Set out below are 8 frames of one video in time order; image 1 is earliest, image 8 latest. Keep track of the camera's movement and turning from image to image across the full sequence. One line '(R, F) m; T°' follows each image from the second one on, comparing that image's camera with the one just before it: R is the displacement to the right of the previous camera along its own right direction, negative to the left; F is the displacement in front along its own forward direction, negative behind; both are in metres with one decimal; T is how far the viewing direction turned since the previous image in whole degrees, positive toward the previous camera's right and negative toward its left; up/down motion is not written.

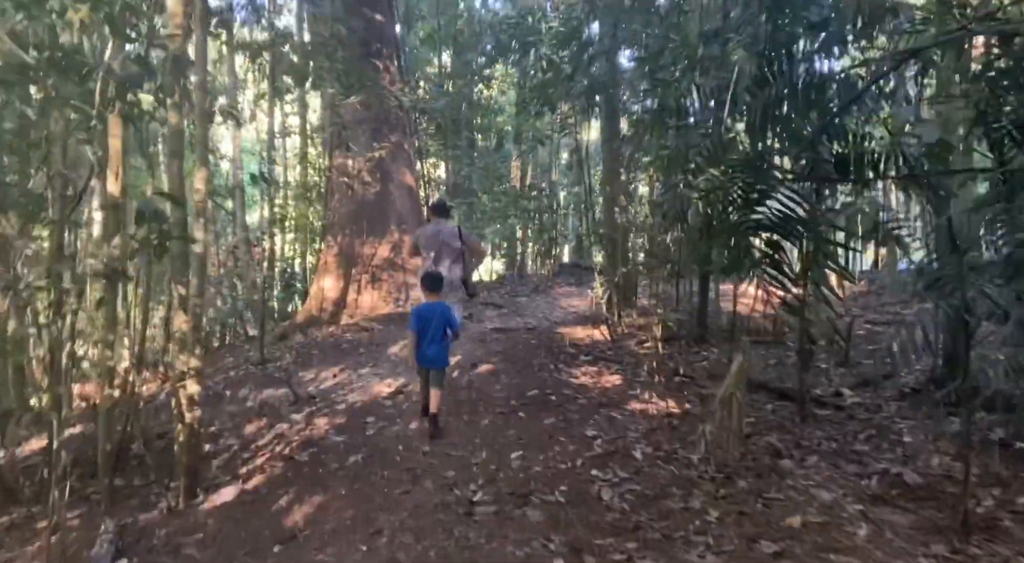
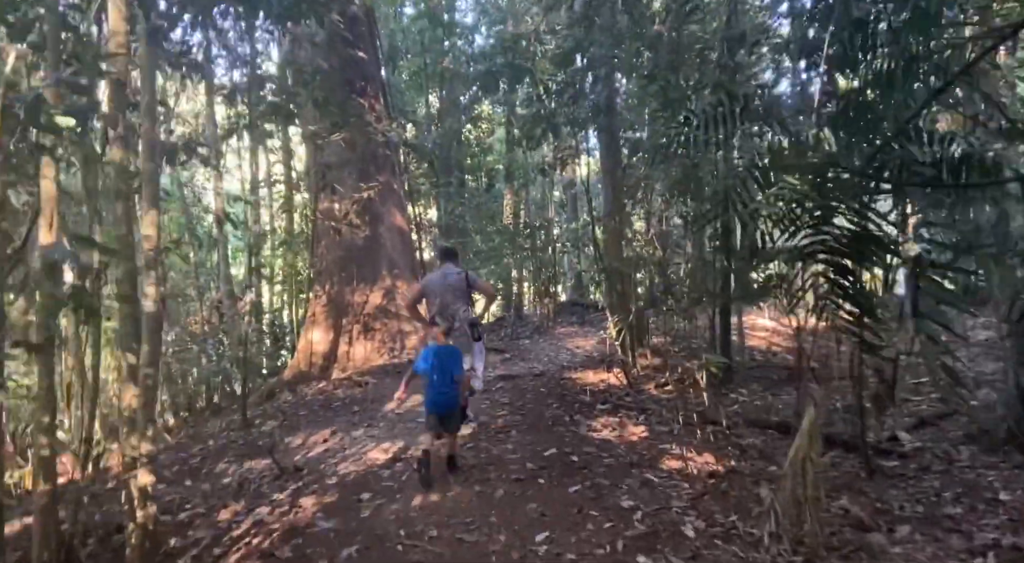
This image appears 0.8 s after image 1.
(-0.1, +0.5) m; +1°
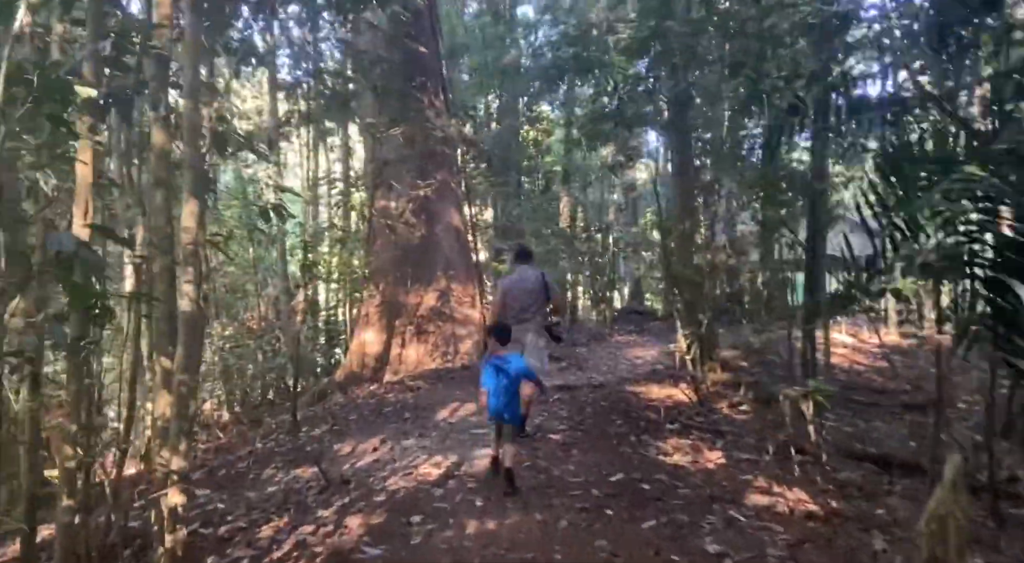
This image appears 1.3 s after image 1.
(-0.1, +0.3) m; -4°
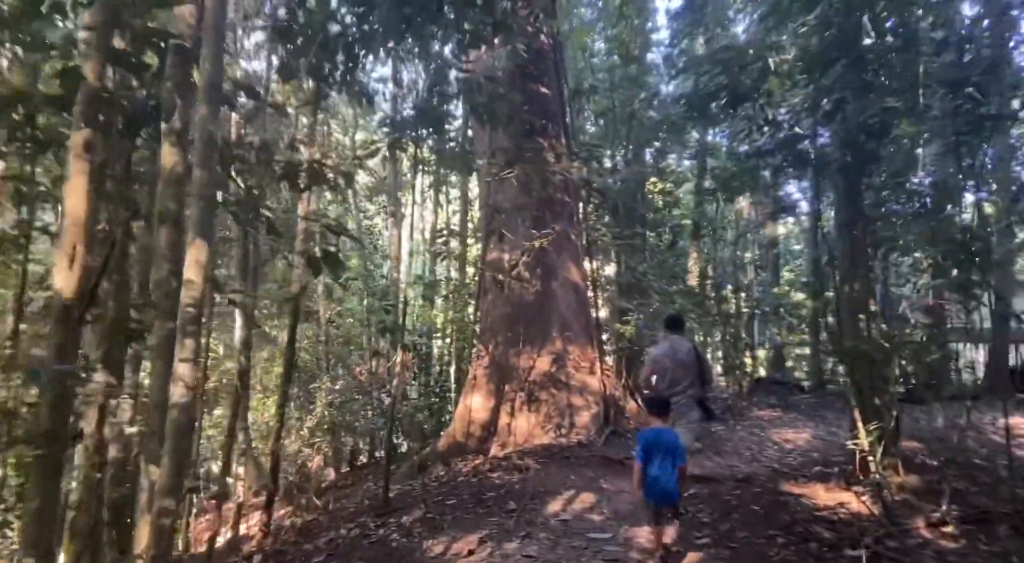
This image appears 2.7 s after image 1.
(-0.1, +0.8) m; -10°
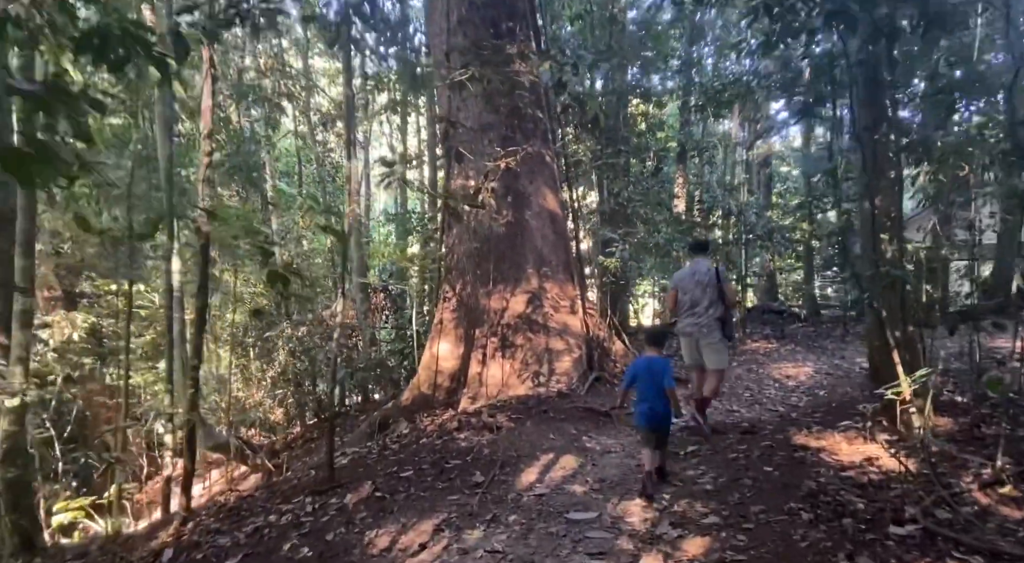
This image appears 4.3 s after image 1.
(+0.1, +0.9) m; +1°
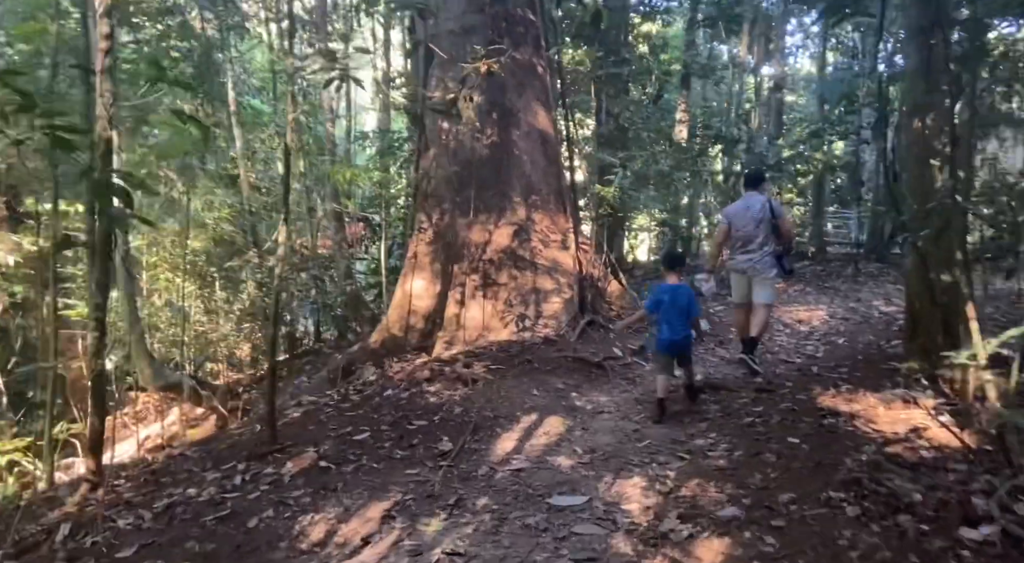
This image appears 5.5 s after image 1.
(+0.1, +0.7) m; +1°
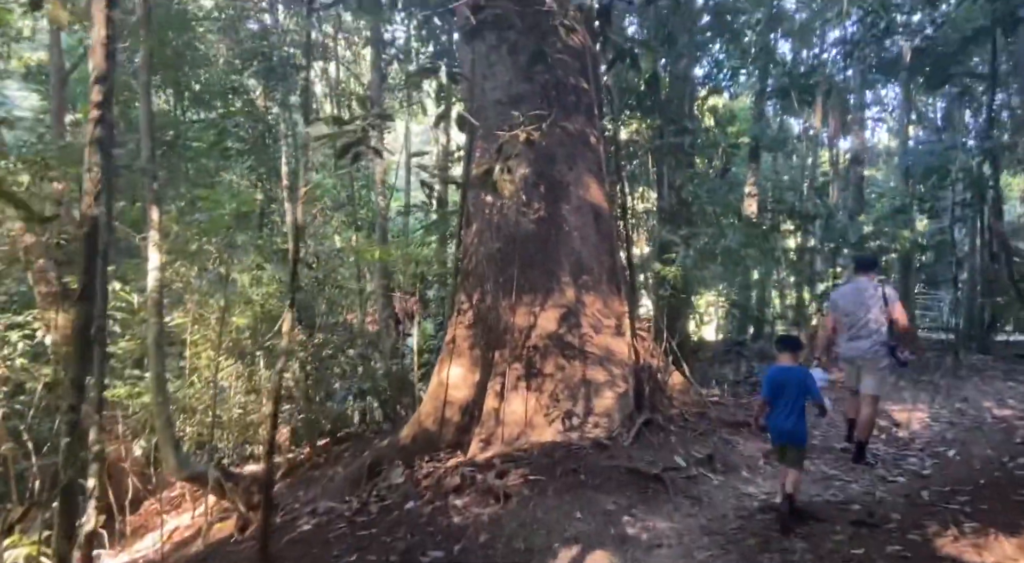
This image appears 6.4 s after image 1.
(+0.1, +0.6) m; -5°
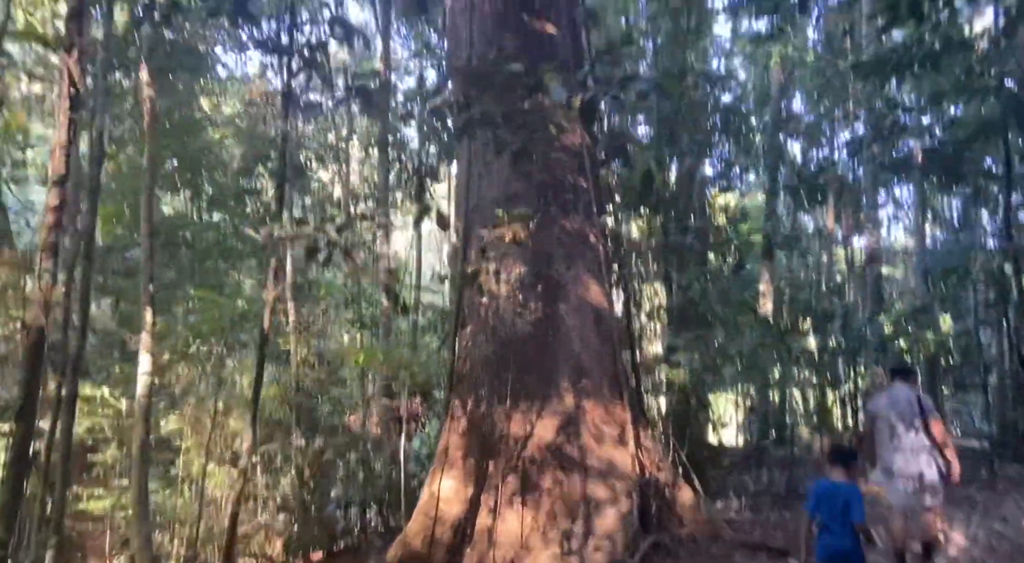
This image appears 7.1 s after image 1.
(+0.2, +0.2) m; -2°
